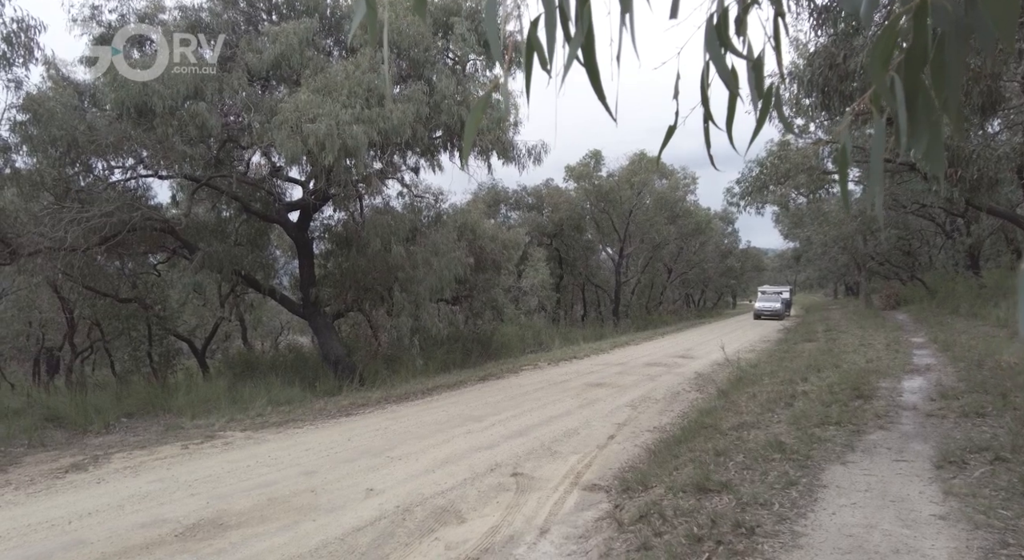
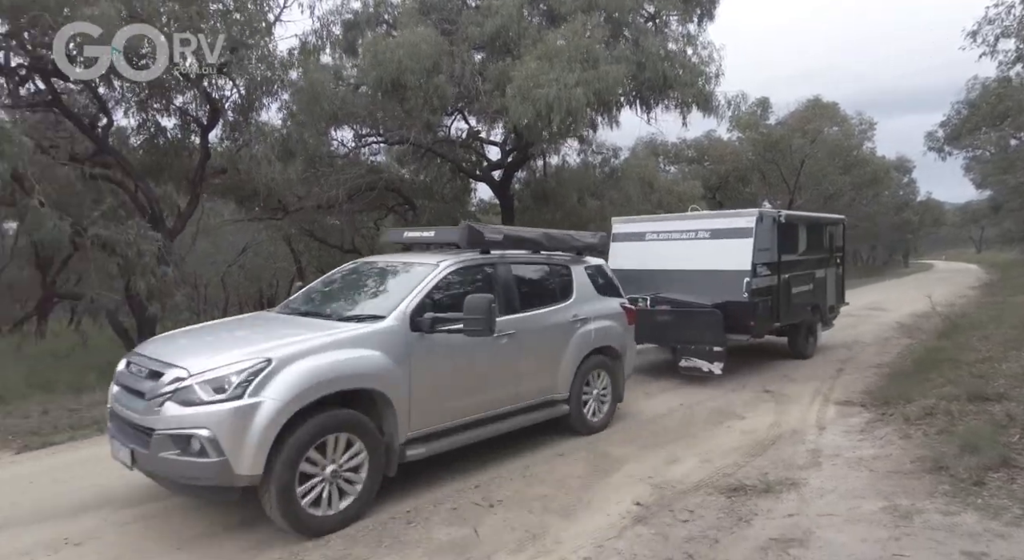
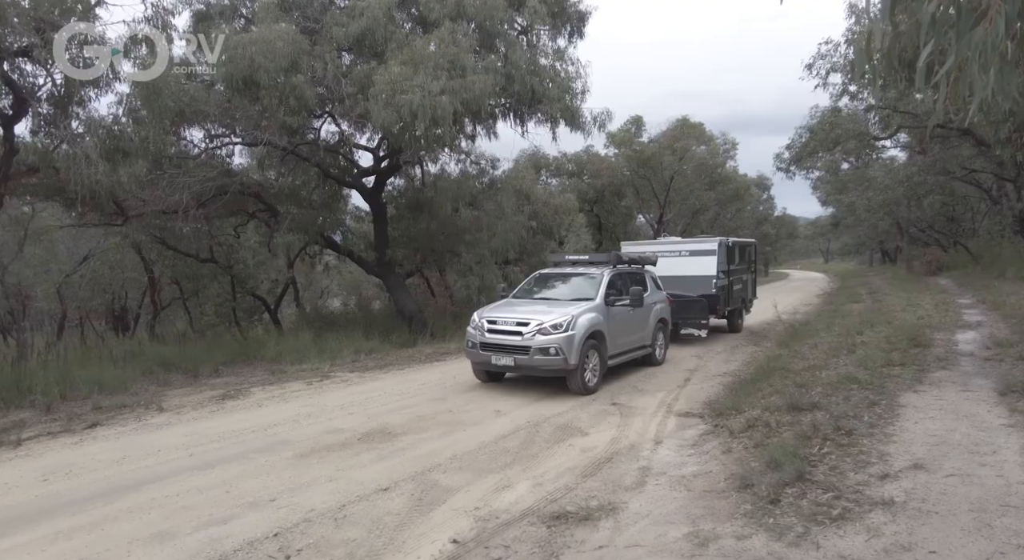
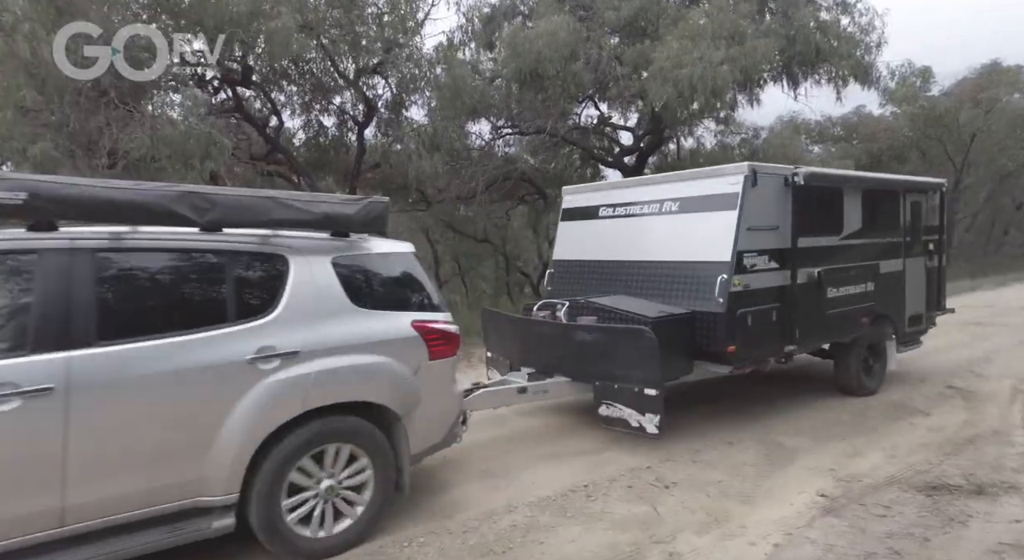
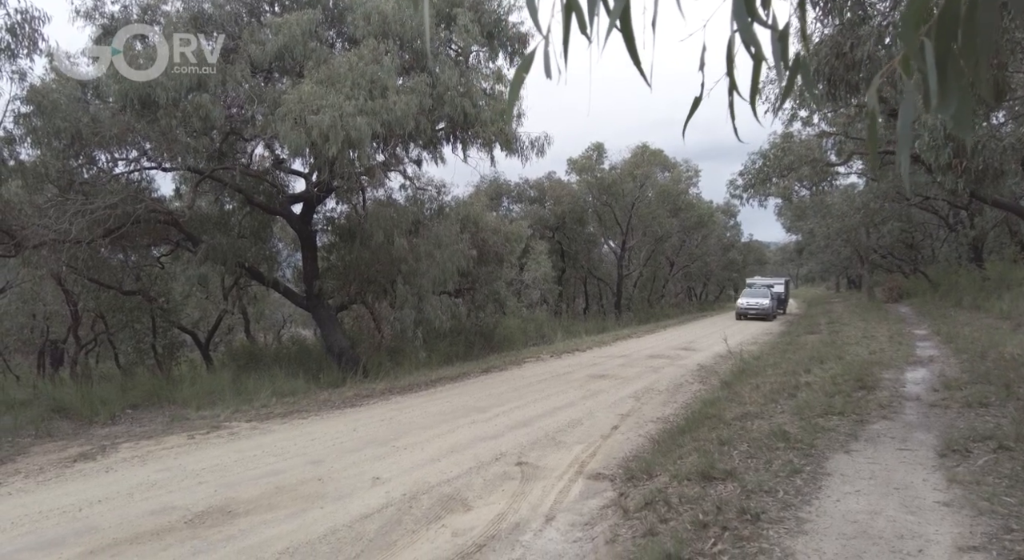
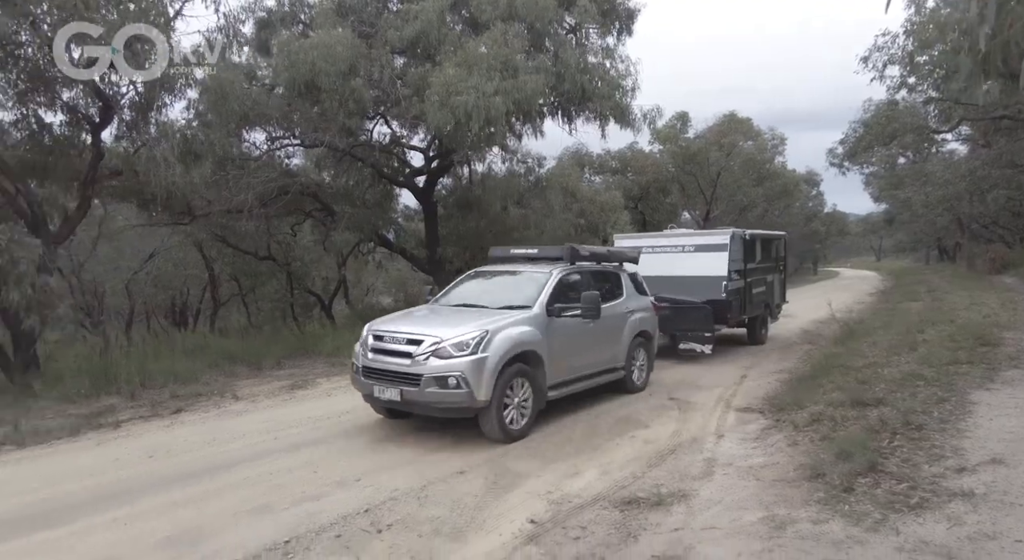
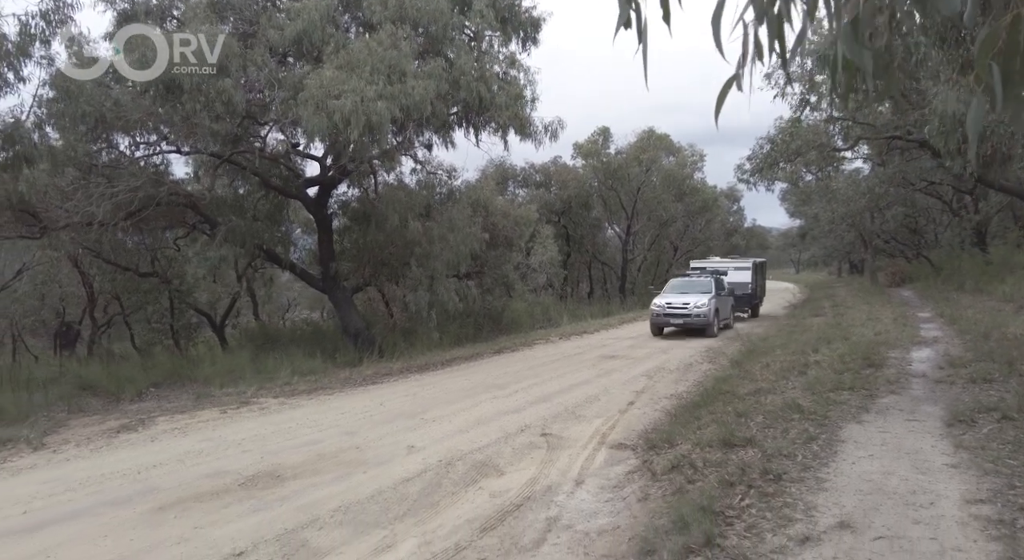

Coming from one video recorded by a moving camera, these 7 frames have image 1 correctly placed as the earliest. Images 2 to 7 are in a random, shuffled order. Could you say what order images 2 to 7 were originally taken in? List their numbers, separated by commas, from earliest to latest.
5, 7, 3, 6, 2, 4
